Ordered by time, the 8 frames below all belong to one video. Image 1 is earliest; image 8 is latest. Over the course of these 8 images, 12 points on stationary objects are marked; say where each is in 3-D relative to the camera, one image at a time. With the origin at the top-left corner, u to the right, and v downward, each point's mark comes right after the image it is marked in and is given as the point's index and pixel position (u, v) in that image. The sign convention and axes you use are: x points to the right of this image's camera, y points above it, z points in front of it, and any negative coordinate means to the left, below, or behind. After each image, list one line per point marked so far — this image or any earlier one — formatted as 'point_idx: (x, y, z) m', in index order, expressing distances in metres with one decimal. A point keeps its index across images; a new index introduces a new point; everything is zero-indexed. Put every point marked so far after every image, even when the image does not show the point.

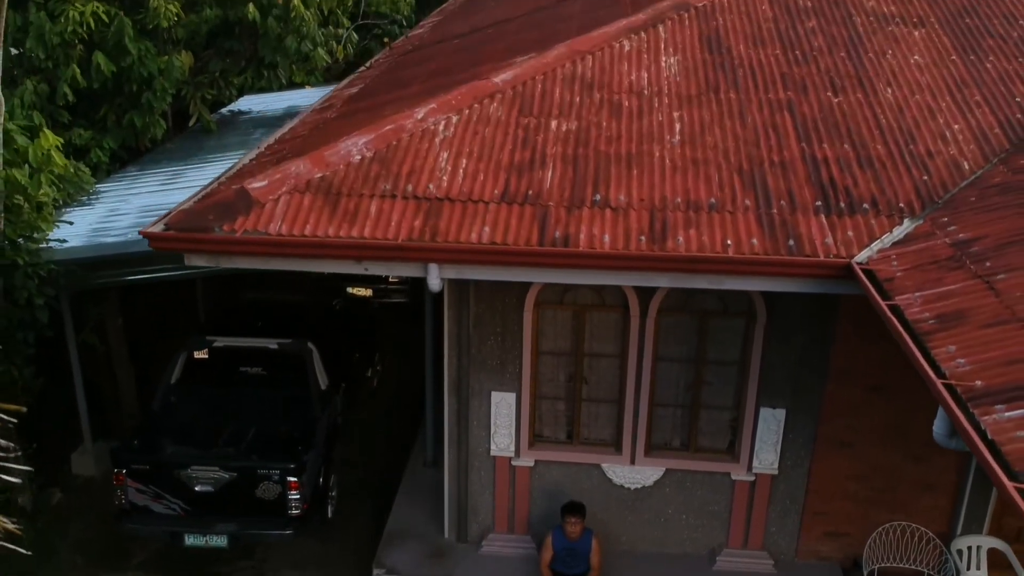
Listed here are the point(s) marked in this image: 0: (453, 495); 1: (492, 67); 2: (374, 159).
0: (-0.4, -1.4, +5.9) m
1: (-0.1, +1.4, +5.7) m
2: (-0.8, +0.7, +4.8) m
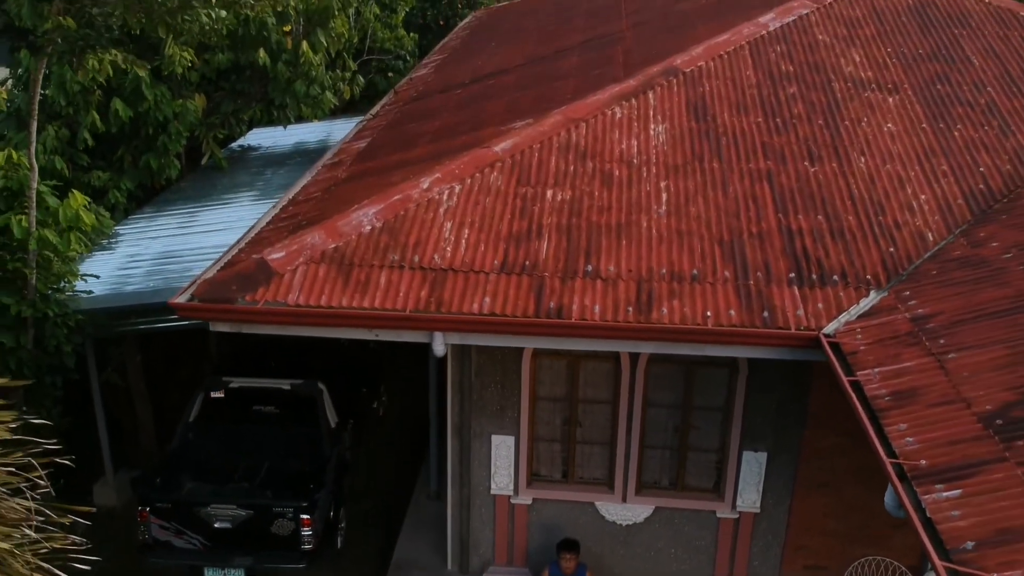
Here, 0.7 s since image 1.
0: (-0.4, -1.8, +6.3) m
1: (-0.1, +1.1, +6.1) m
2: (-0.8, +0.4, +5.1) m
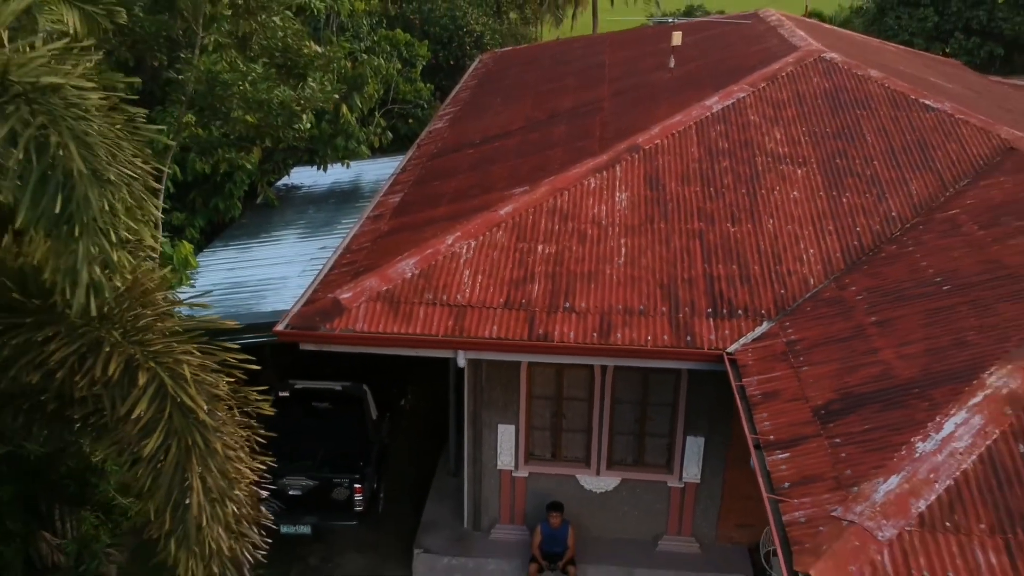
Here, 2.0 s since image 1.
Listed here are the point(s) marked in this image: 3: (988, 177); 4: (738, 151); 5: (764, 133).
0: (-0.4, -2.0, +8.3) m
1: (-0.1, +0.8, +8.1) m
2: (-0.8, +0.1, +7.1) m
3: (+4.3, +1.0, +7.9) m
4: (+2.2, +1.3, +8.4) m
5: (+2.5, +1.5, +8.6) m
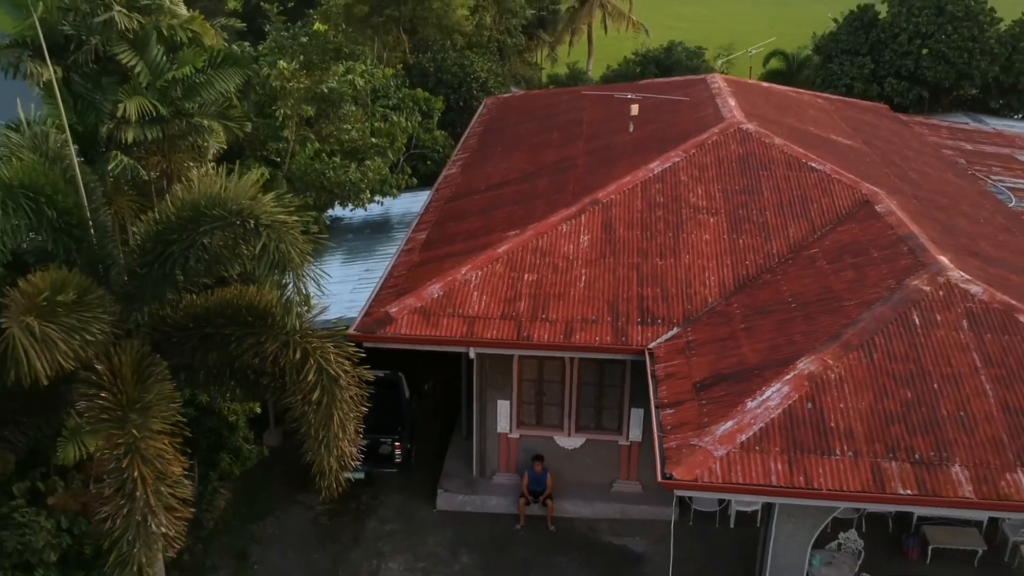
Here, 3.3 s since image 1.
0: (-0.4, -2.2, +11.6) m
1: (-0.2, +0.6, +11.4) m
2: (-0.8, -0.1, +10.4) m
3: (+4.2, +0.8, +11.1) m
4: (+2.1, +1.1, +11.6) m
5: (+2.4, +1.3, +11.8) m
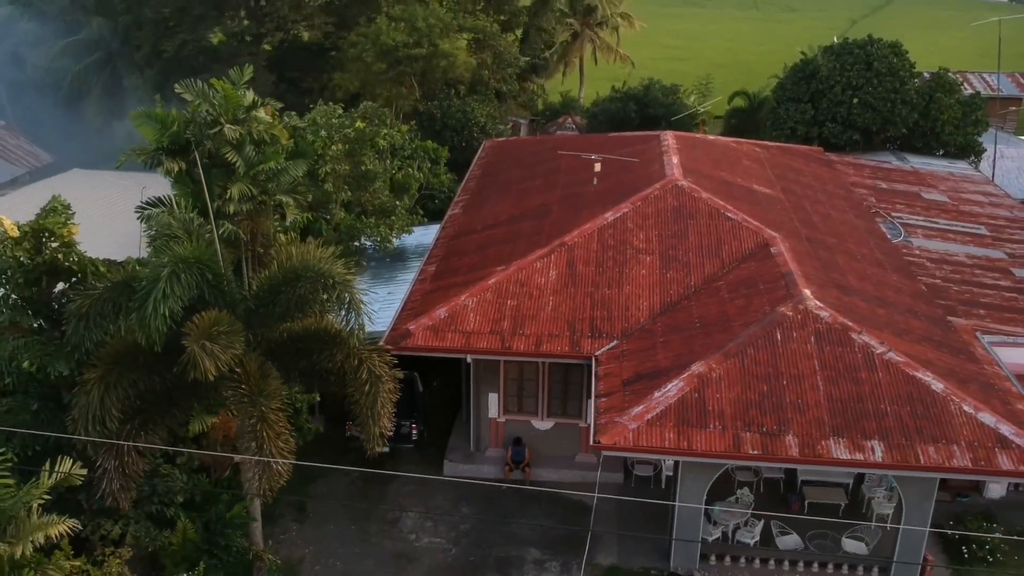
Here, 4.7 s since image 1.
0: (-0.7, -2.6, +15.4) m
1: (-0.4, +0.3, +15.2) m
2: (-1.1, -0.5, +14.3) m
3: (+4.0, +0.5, +14.9) m
4: (+1.9, +0.7, +15.5) m
5: (+2.2, +0.9, +15.7) m
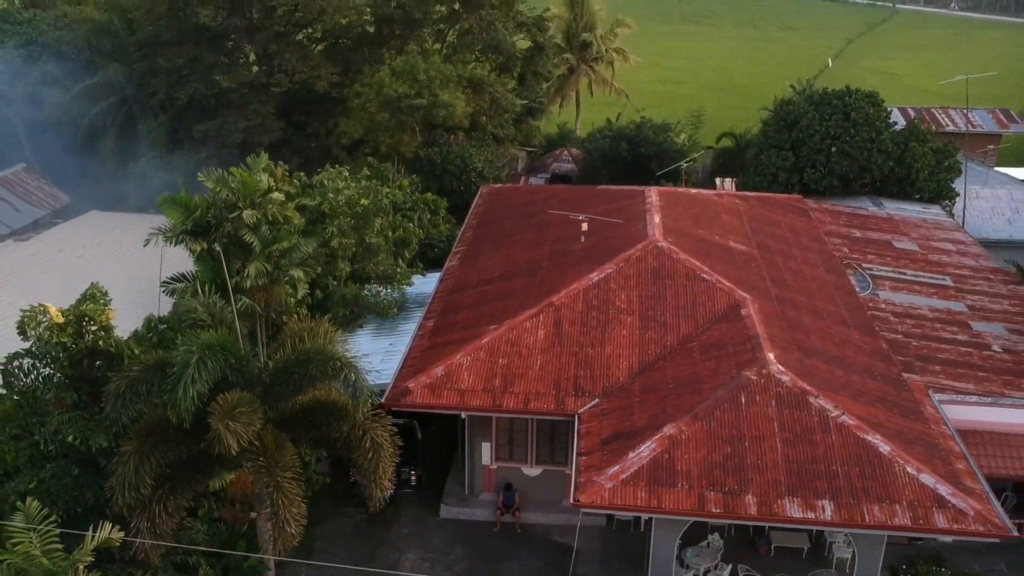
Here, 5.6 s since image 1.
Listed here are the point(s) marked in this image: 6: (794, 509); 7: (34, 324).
0: (-0.8, -3.7, +16.7) m
1: (-0.6, -0.8, +16.5) m
2: (-1.2, -1.5, +15.6) m
3: (+3.8, -0.7, +16.2) m
4: (+1.7, -0.4, +16.8) m
5: (+2.1, -0.2, +17.0) m
6: (+4.1, -3.2, +12.5) m
7: (-6.3, -0.5, +11.5) m
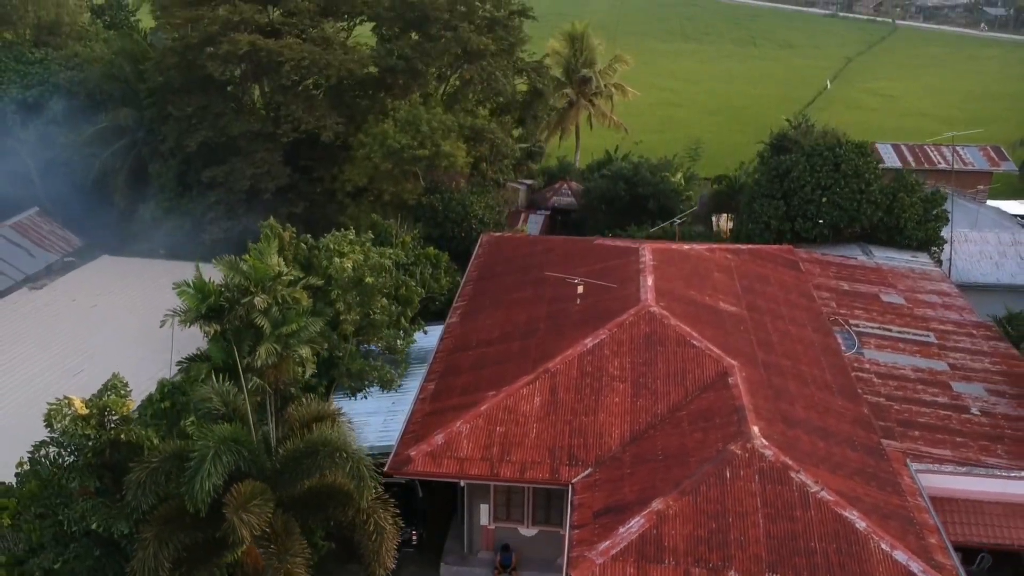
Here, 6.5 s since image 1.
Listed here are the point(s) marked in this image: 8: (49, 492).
0: (-0.9, -5.0, +17.5) m
1: (-0.6, -2.2, +17.3) m
2: (-1.3, -2.9, +16.3) m
3: (+3.8, -2.0, +17.0) m
4: (+1.7, -1.7, +17.5) m
5: (+2.0, -1.5, +17.7) m
6: (+4.0, -4.5, +13.2) m
7: (-6.4, -1.8, +12.3) m
8: (-6.8, -3.0, +12.7) m
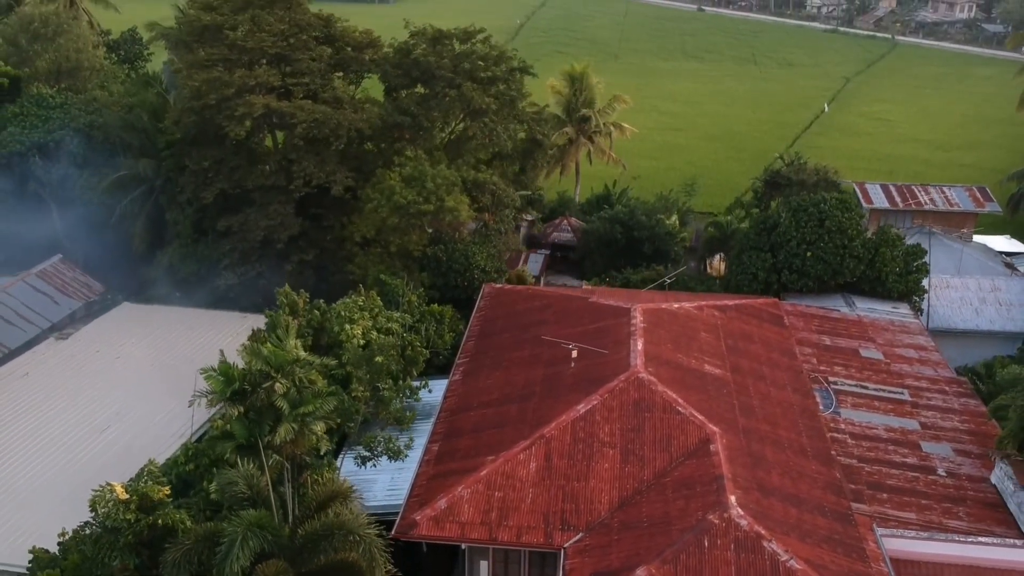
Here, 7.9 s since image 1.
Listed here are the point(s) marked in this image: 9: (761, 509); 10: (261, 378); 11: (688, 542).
0: (-0.9, -6.6, +18.9) m
1: (-0.7, -3.8, +18.7) m
2: (-1.3, -4.5, +17.8) m
3: (+3.7, -3.6, +18.4) m
4: (+1.6, -3.3, +18.9) m
5: (+2.0, -3.1, +19.1) m
6: (+3.9, -6.1, +14.6) m
7: (-6.5, -3.4, +13.7) m
8: (-6.9, -4.6, +14.2) m
9: (+4.9, -4.3, +17.0) m
10: (-4.6, -1.7, +15.8) m
11: (+3.3, -4.7, +16.1) m
